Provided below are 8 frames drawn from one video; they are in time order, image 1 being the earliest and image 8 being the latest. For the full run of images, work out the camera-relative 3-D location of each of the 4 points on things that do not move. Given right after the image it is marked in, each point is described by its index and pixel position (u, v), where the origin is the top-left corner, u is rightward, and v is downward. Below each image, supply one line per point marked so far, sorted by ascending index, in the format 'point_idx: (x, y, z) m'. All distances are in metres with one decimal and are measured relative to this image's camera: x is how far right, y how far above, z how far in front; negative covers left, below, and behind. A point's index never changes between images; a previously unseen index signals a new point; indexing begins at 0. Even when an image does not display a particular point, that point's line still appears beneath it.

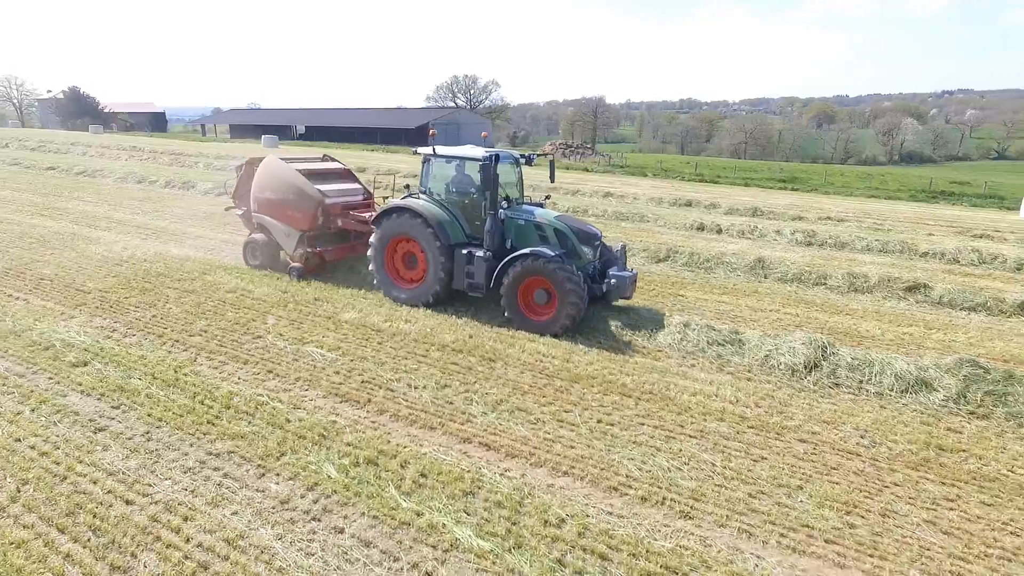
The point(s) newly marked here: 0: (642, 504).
0: (+0.9, -1.4, +4.1) m
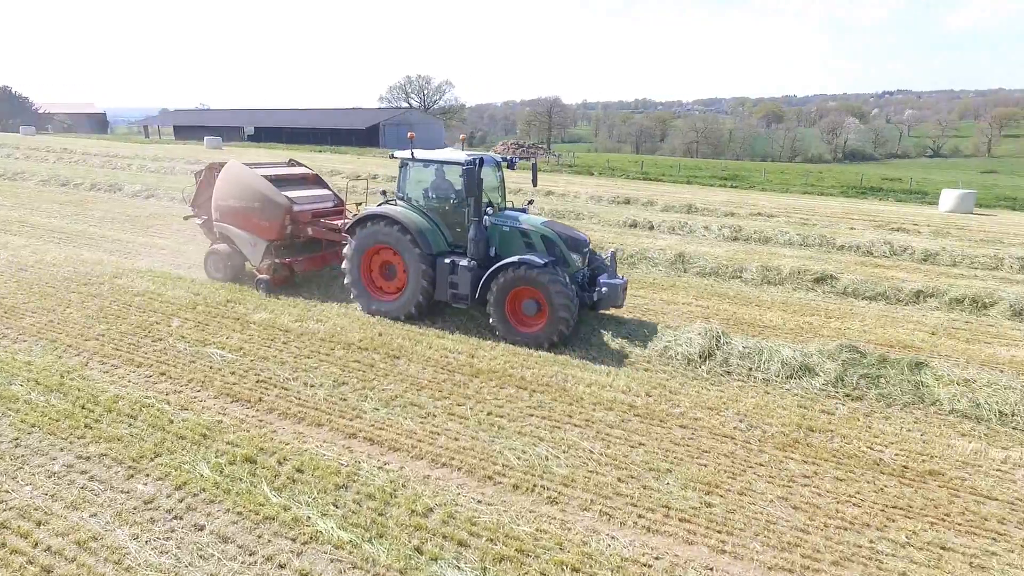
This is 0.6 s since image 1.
0: (0.0, -1.4, +4.2) m
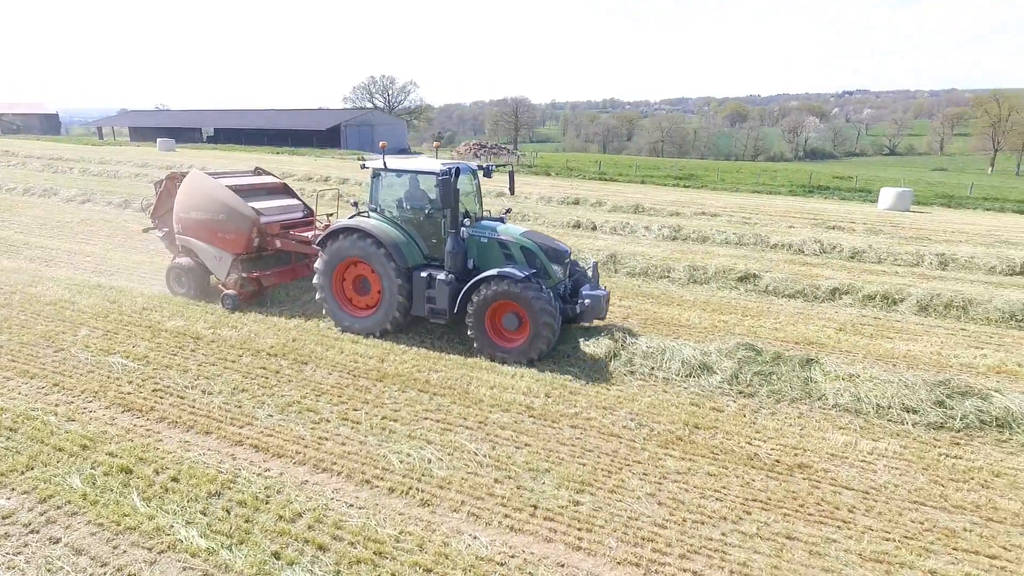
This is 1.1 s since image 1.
0: (-0.9, -1.4, +4.3) m
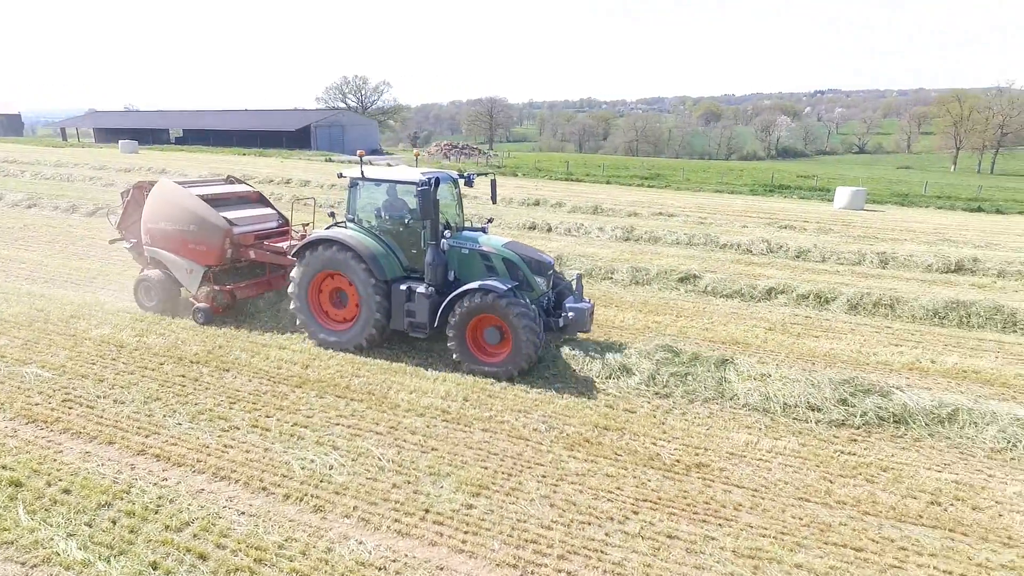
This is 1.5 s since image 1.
0: (-1.6, -1.5, +4.4) m
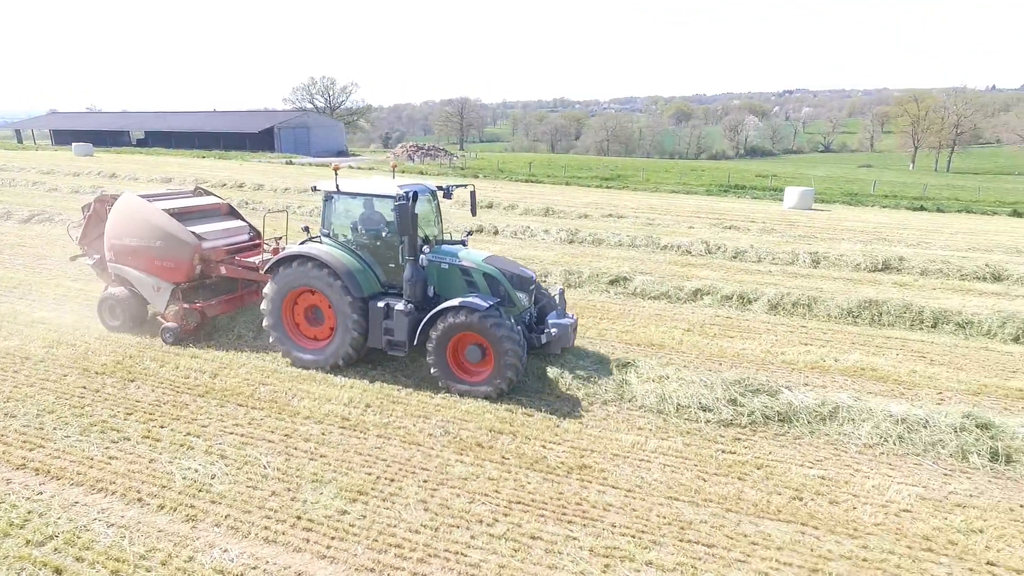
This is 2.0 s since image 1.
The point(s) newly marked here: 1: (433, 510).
0: (-2.5, -1.6, +4.4) m
1: (-0.6, -1.6, +4.6) m
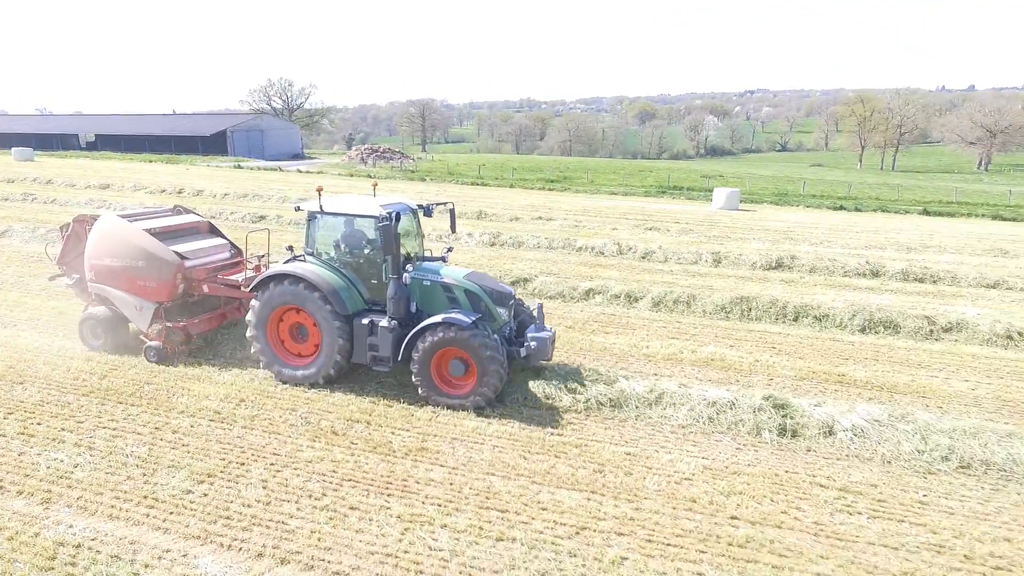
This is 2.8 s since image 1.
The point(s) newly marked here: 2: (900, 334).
0: (-3.9, -1.6, +4.9) m
1: (-2.0, -1.7, +5.2) m
2: (+6.0, -0.7, +9.8) m
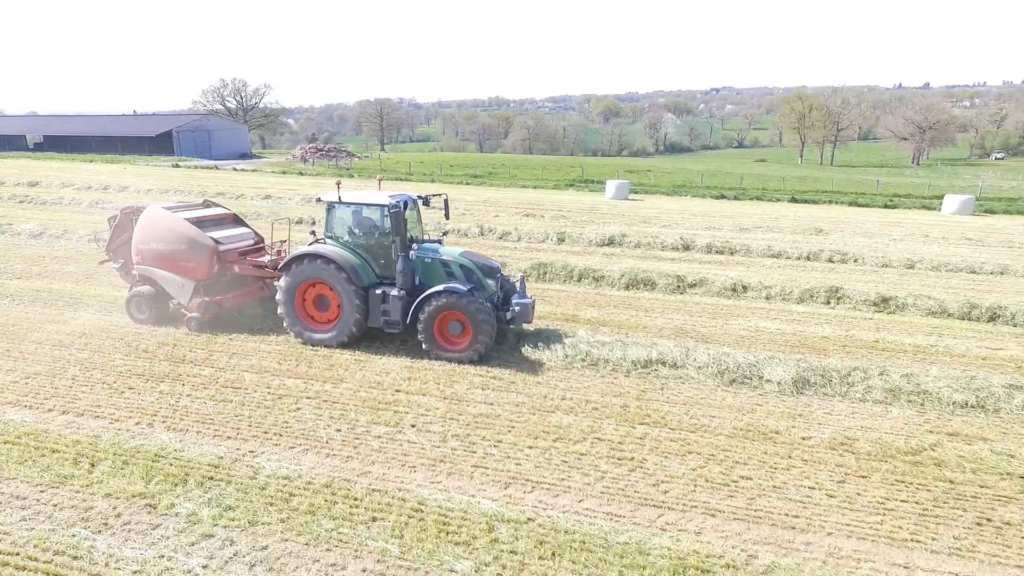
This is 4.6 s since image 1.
0: (-7.0, -1.1, +7.0) m
1: (-5.1, -1.1, +7.3) m
2: (+2.8, 0.0, +12.3) m
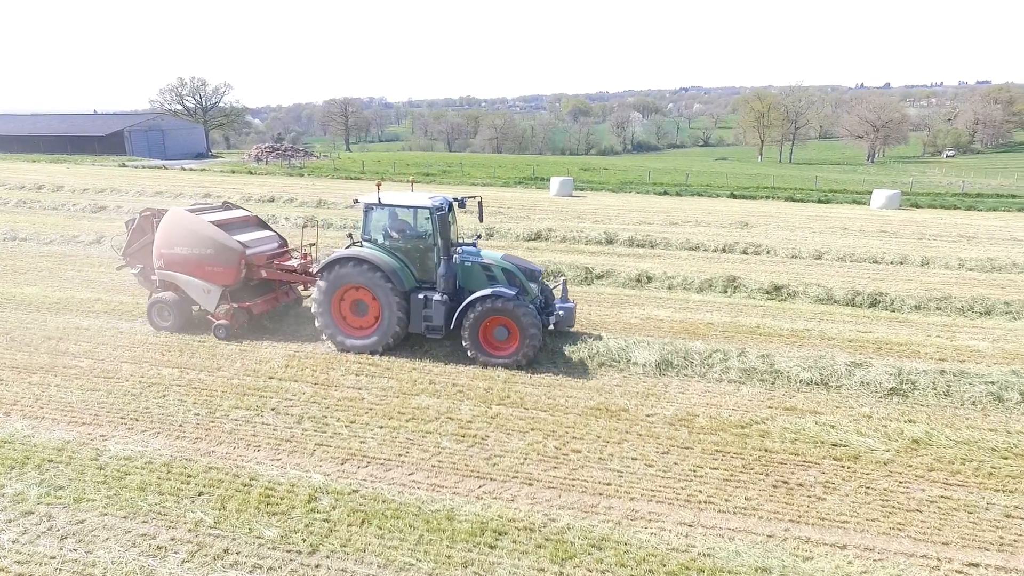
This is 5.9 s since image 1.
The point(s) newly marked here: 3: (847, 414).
0: (-8.5, -1.1, +7.0) m
1: (-6.6, -1.0, +7.4) m
2: (+1.0, +0.1, +12.6) m
3: (+3.6, -1.3, +6.7) m
